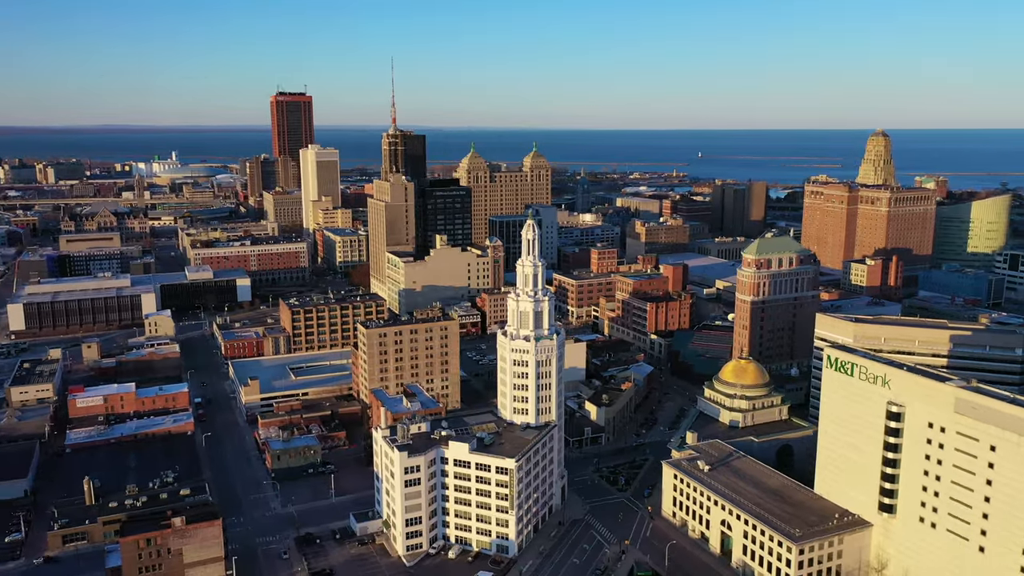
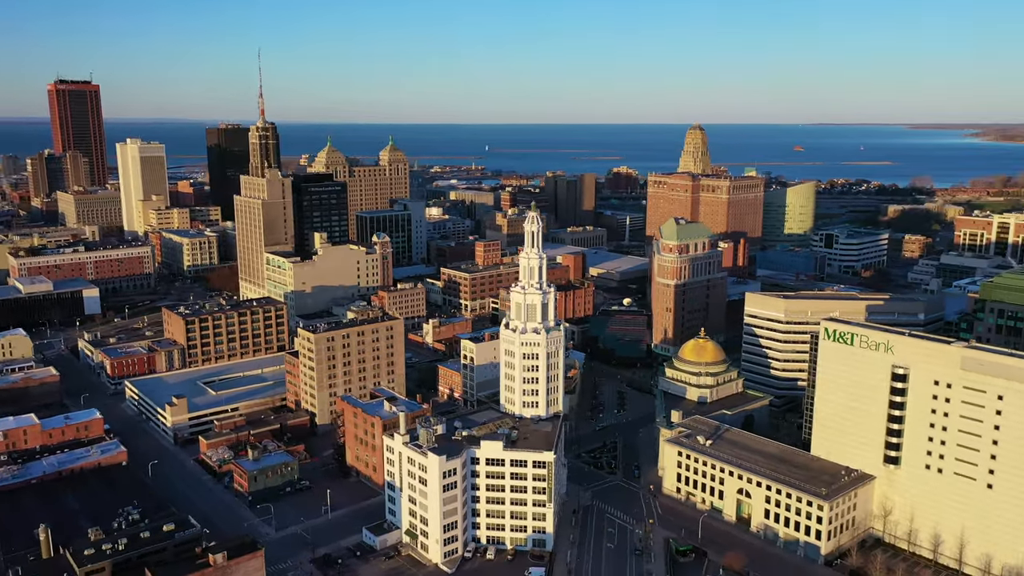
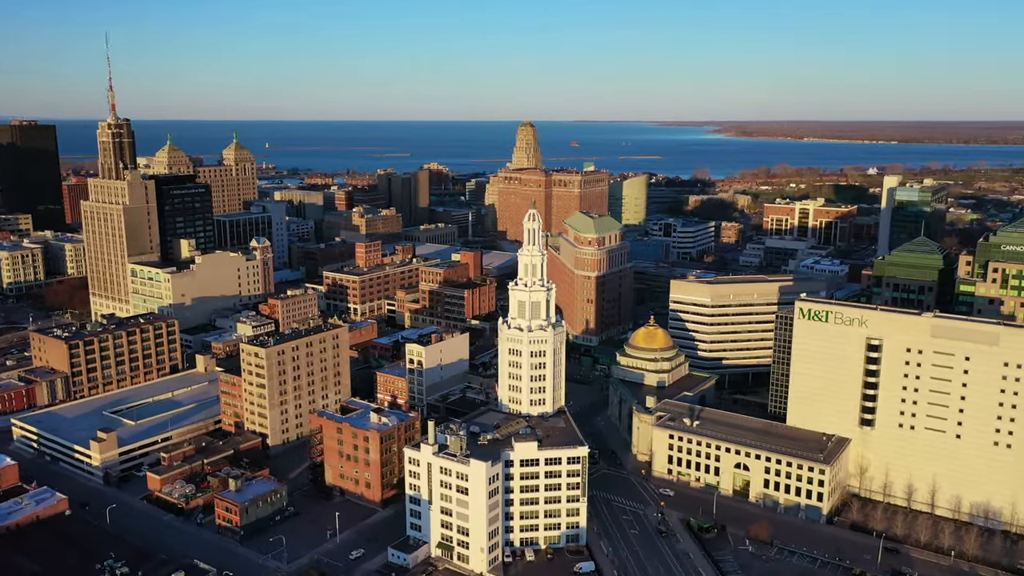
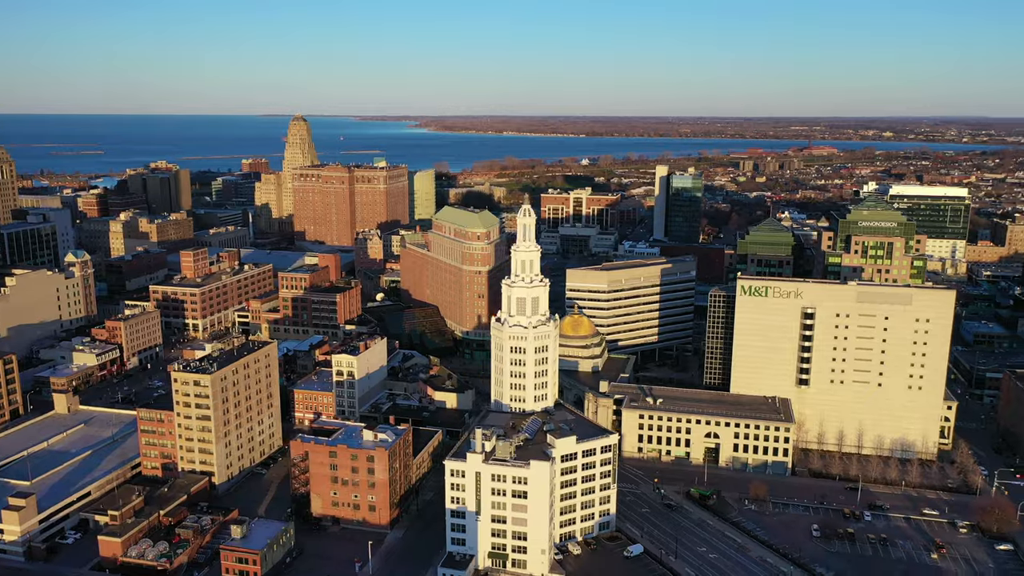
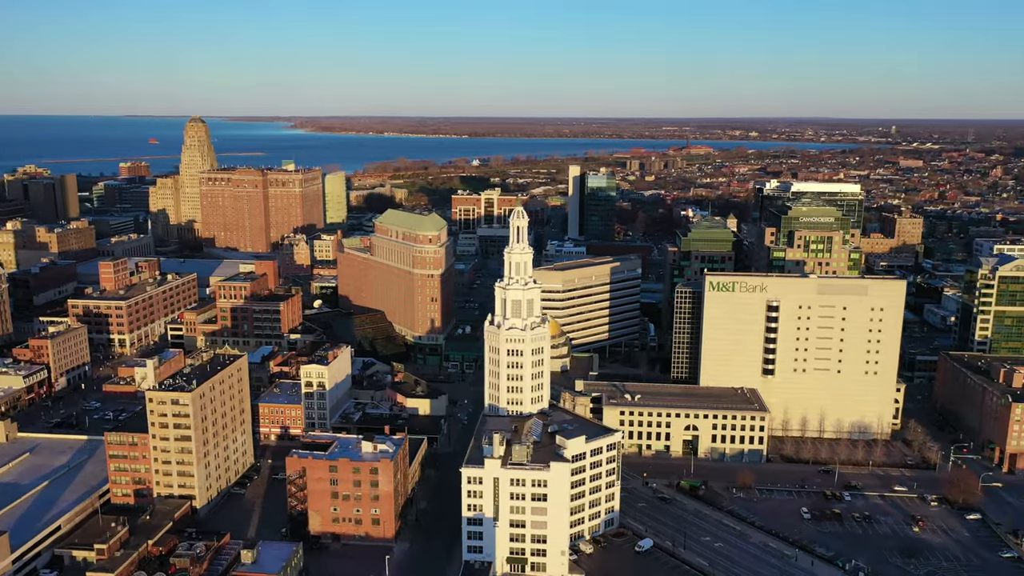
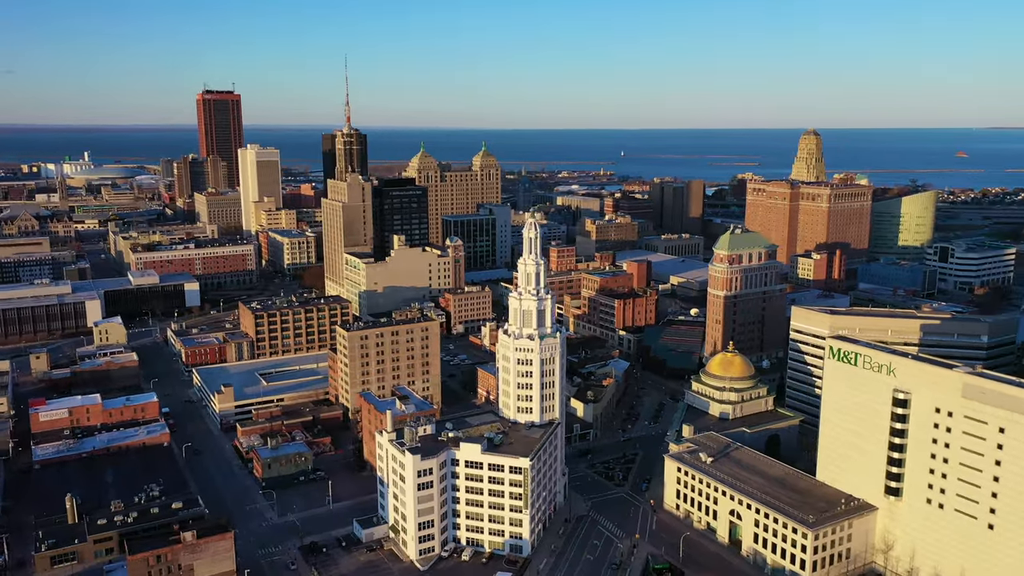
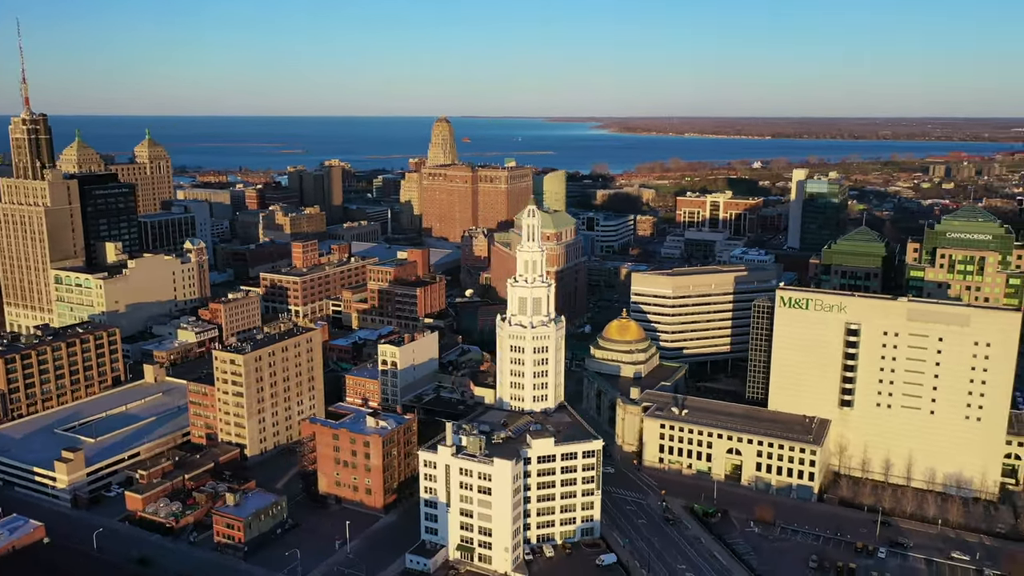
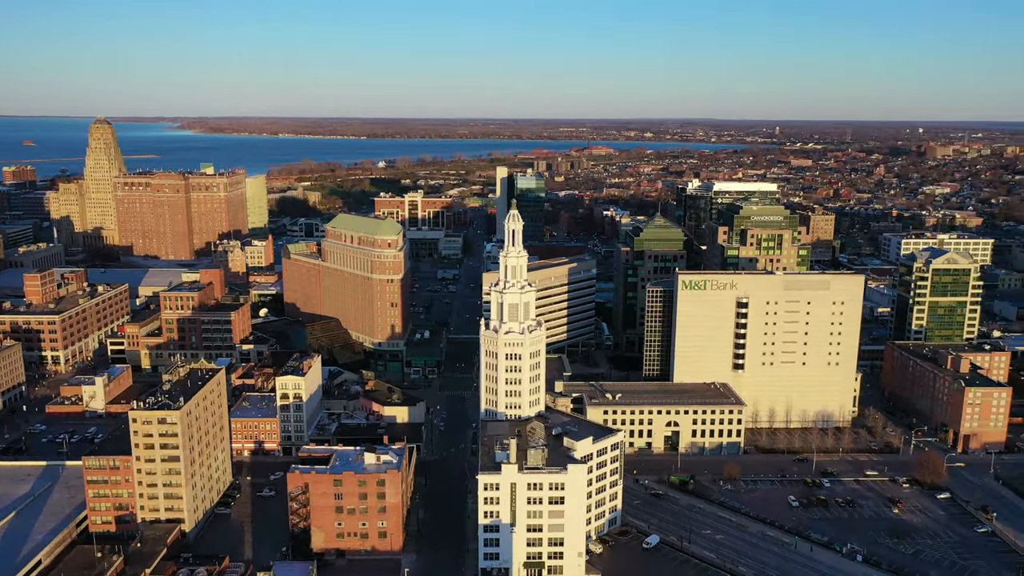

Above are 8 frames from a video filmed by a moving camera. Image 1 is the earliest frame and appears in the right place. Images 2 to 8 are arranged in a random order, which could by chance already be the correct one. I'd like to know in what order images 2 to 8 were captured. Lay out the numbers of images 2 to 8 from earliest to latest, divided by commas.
6, 2, 3, 7, 4, 5, 8
